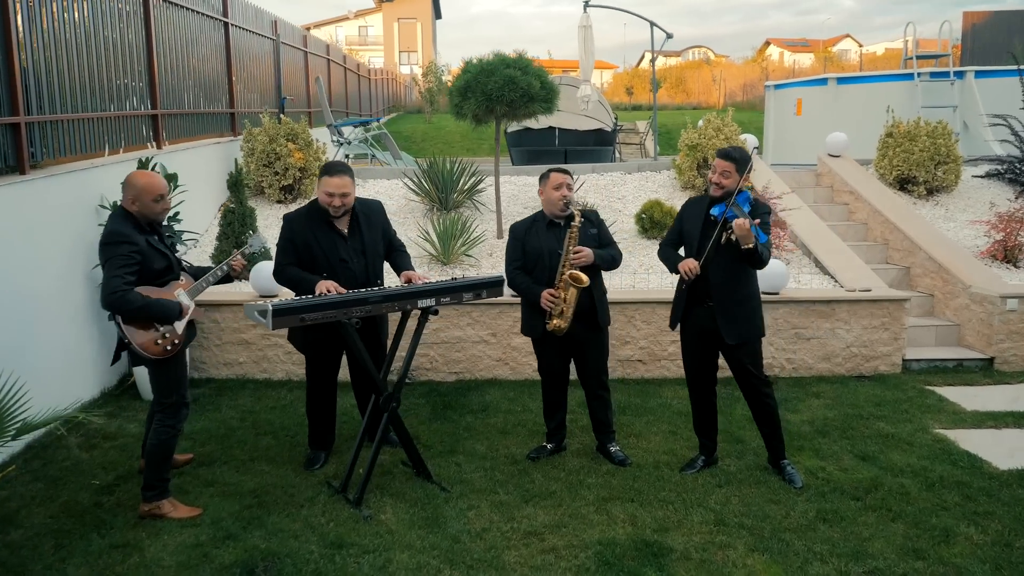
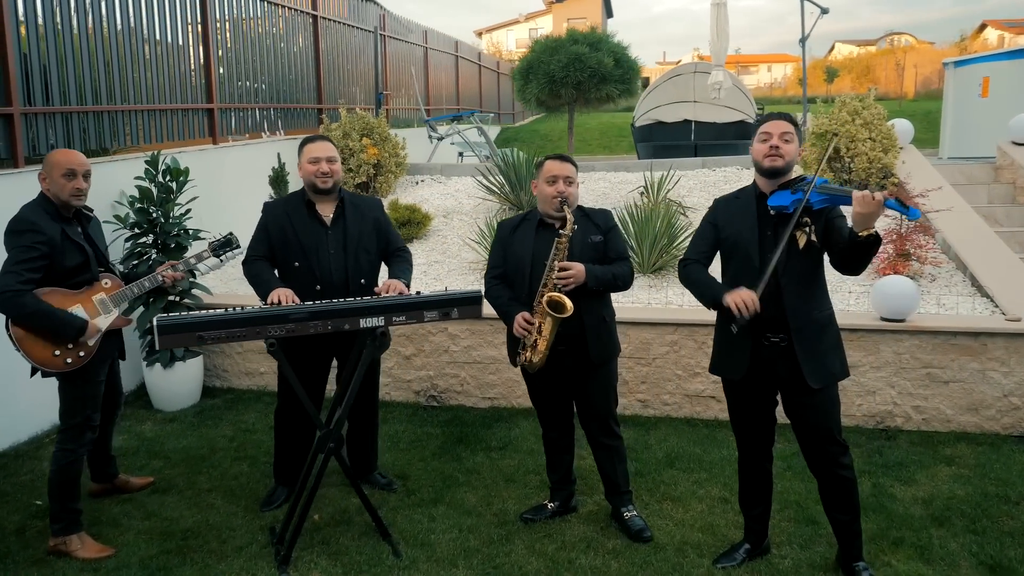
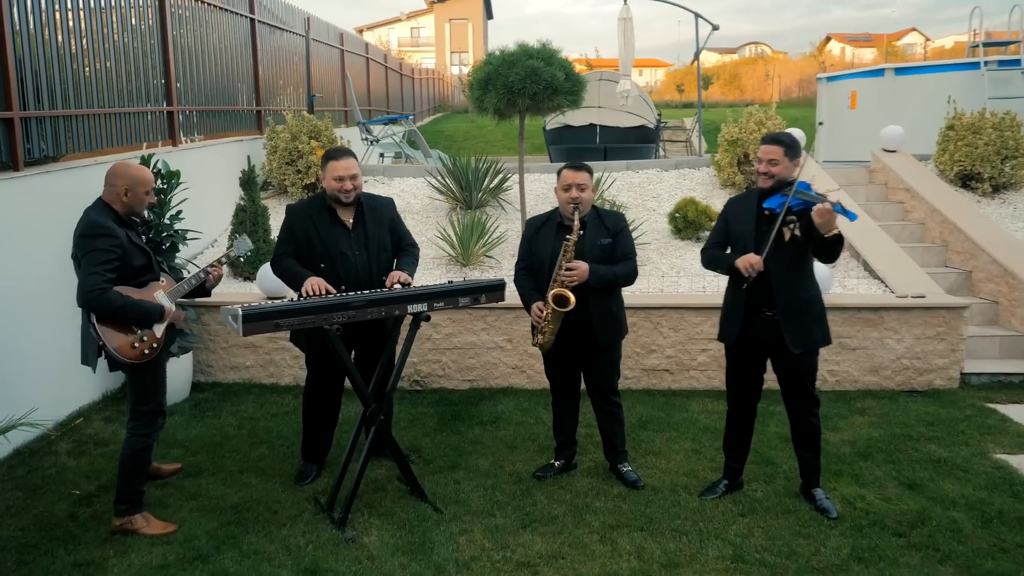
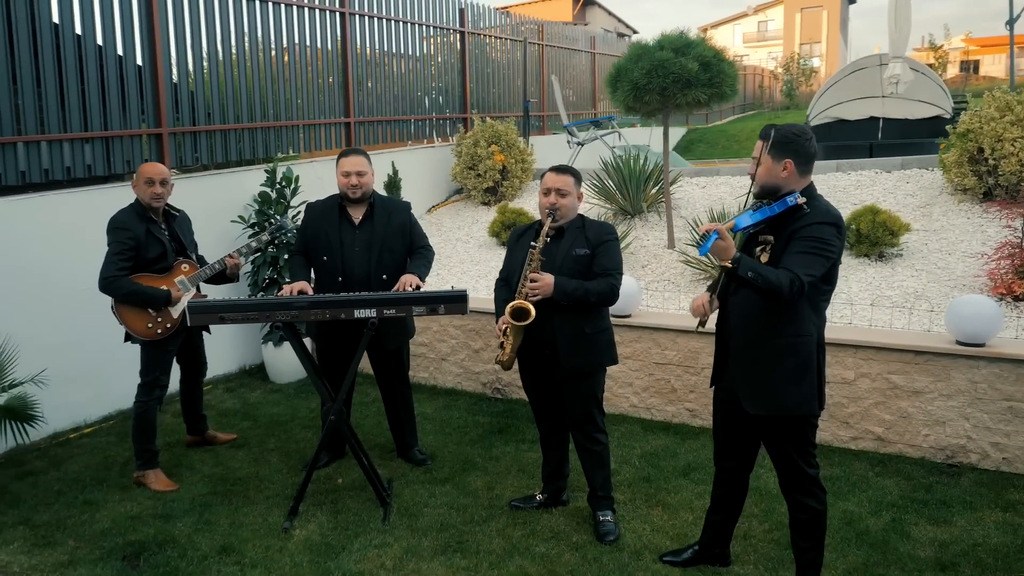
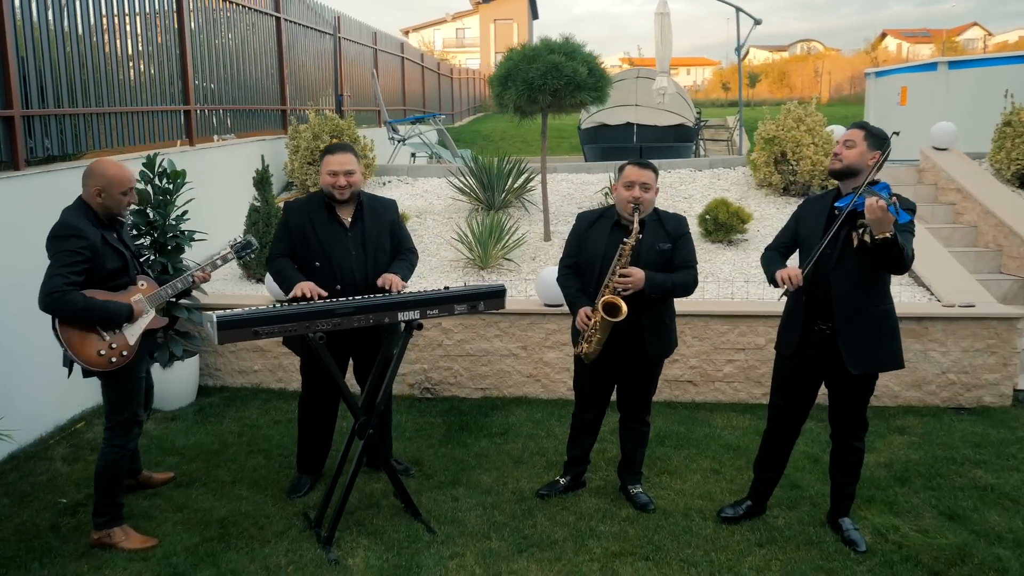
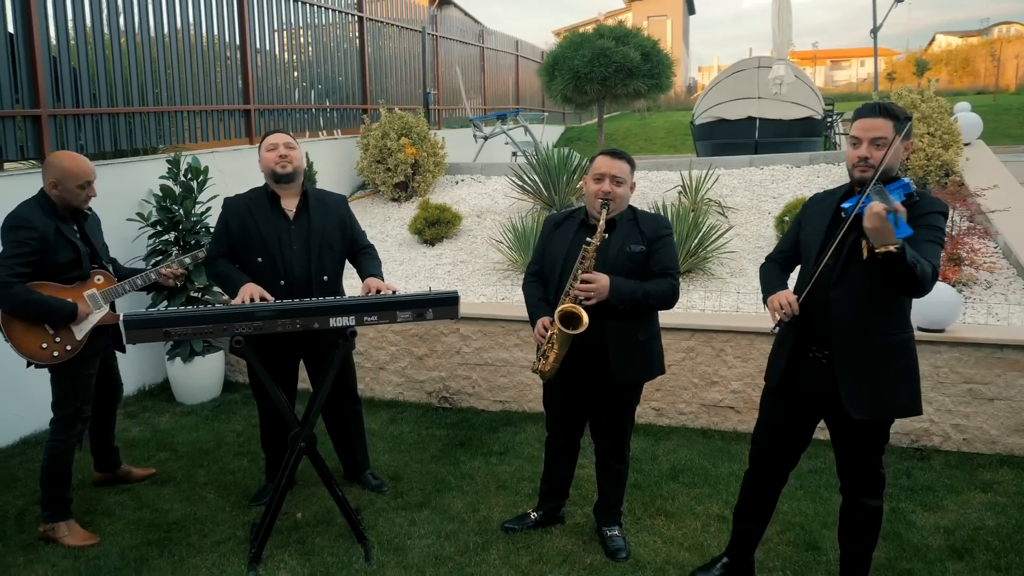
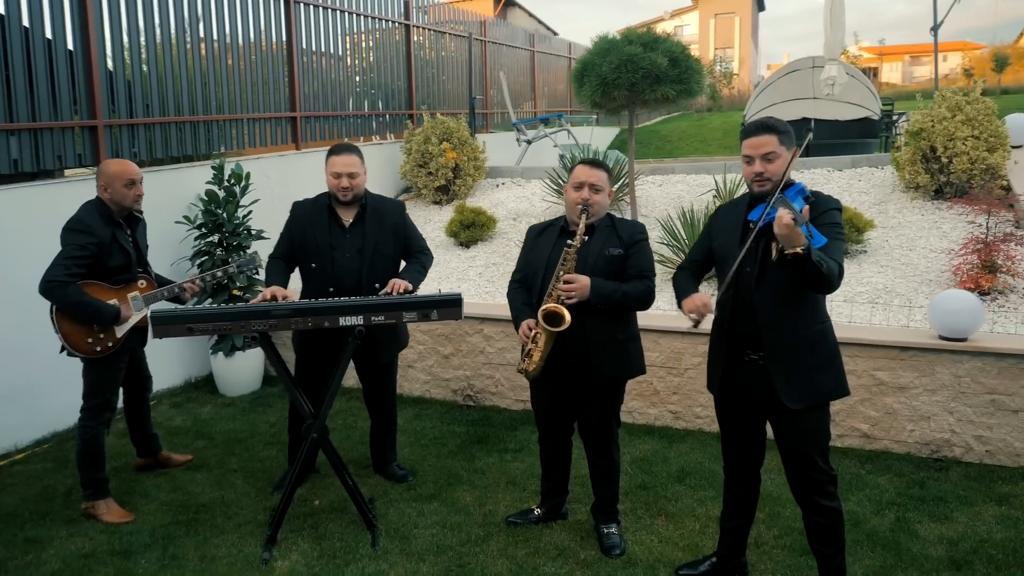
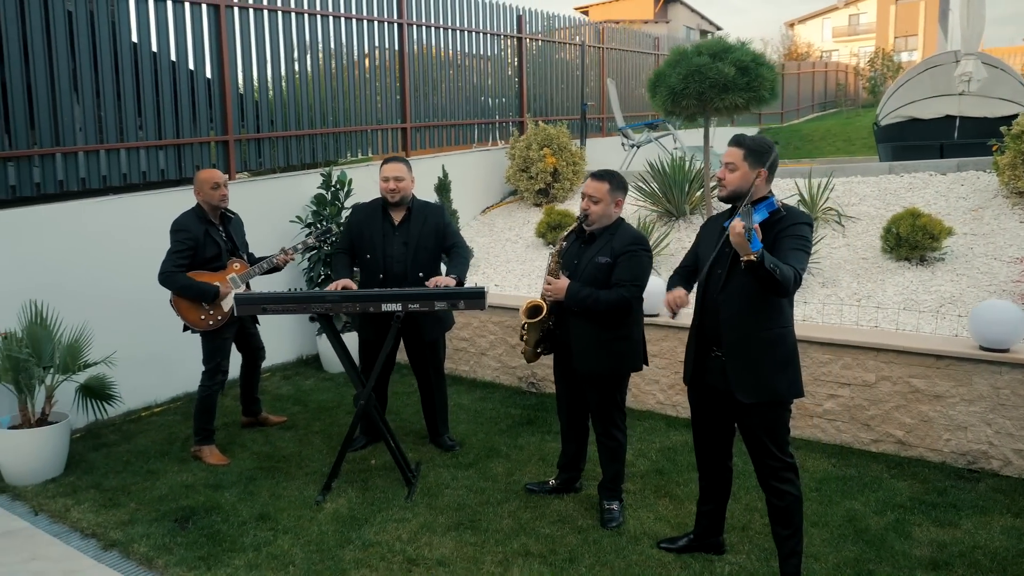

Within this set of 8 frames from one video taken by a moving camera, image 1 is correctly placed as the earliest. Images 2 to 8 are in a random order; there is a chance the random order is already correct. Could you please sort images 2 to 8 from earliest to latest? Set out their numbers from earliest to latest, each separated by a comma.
3, 5, 2, 6, 7, 4, 8
